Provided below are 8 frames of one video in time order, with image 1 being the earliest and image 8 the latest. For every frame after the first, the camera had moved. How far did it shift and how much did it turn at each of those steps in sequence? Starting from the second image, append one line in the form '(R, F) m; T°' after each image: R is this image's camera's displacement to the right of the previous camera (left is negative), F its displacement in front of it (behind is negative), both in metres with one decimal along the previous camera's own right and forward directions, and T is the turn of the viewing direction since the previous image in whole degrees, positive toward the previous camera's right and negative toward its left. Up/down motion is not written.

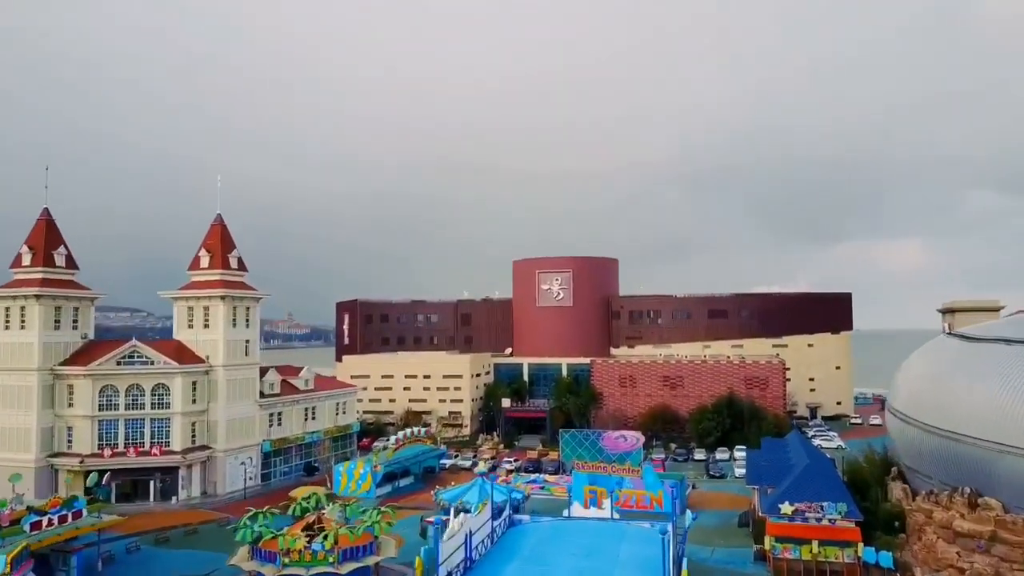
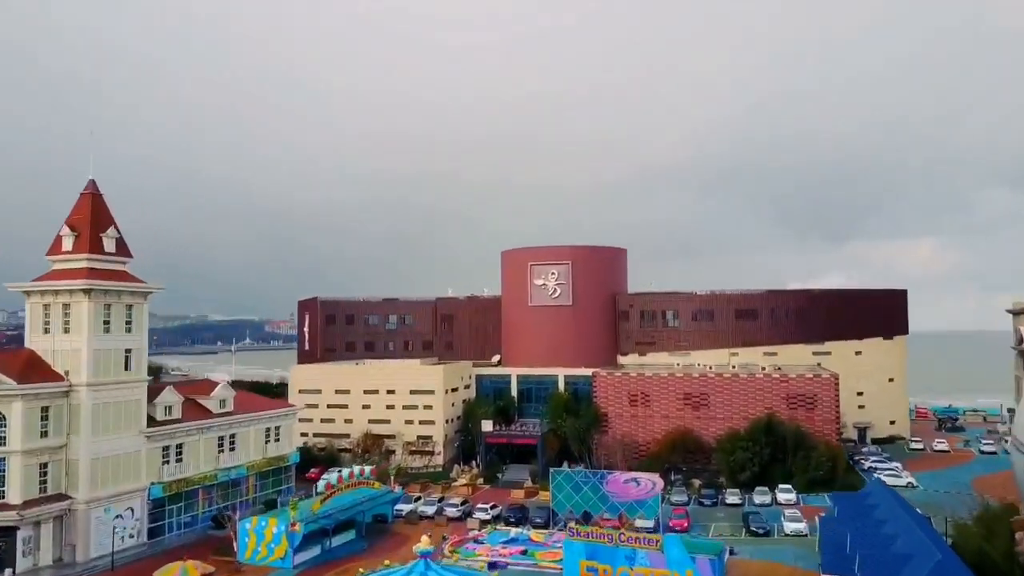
(+1.3, +10.8) m; -1°
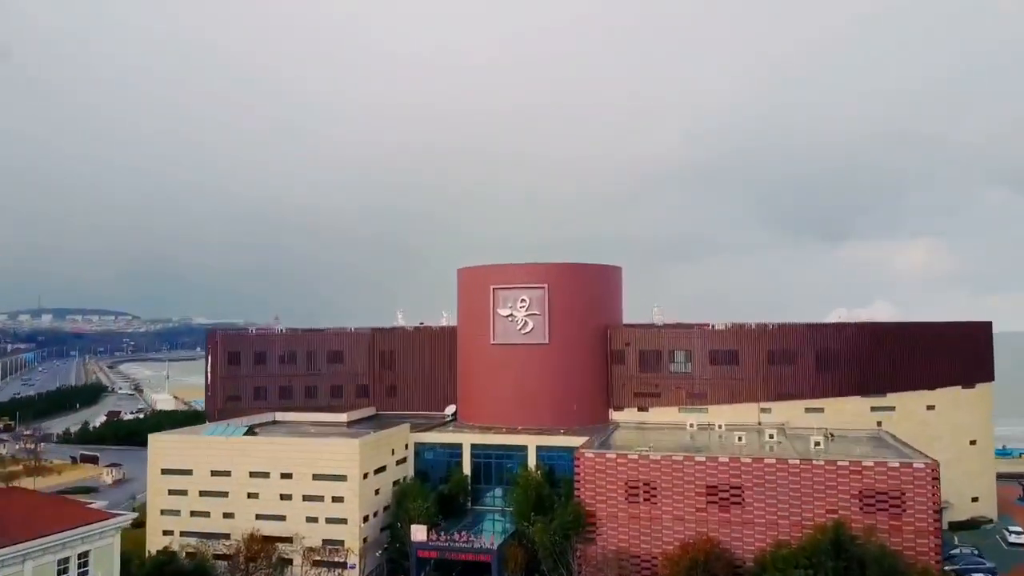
(+1.8, +13.7) m; 0°
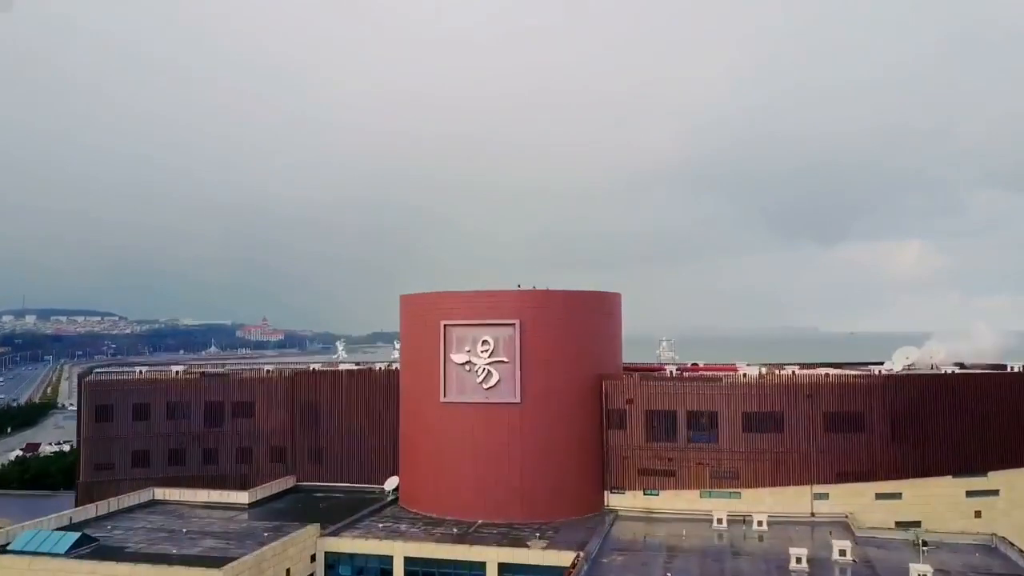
(+1.3, +11.1) m; 0°
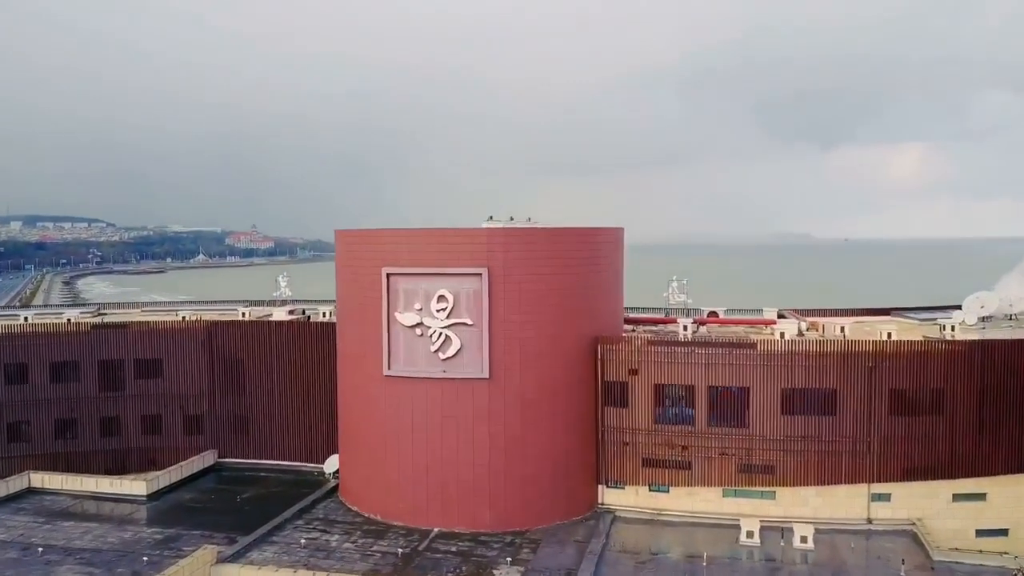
(+0.8, +7.5) m; 0°
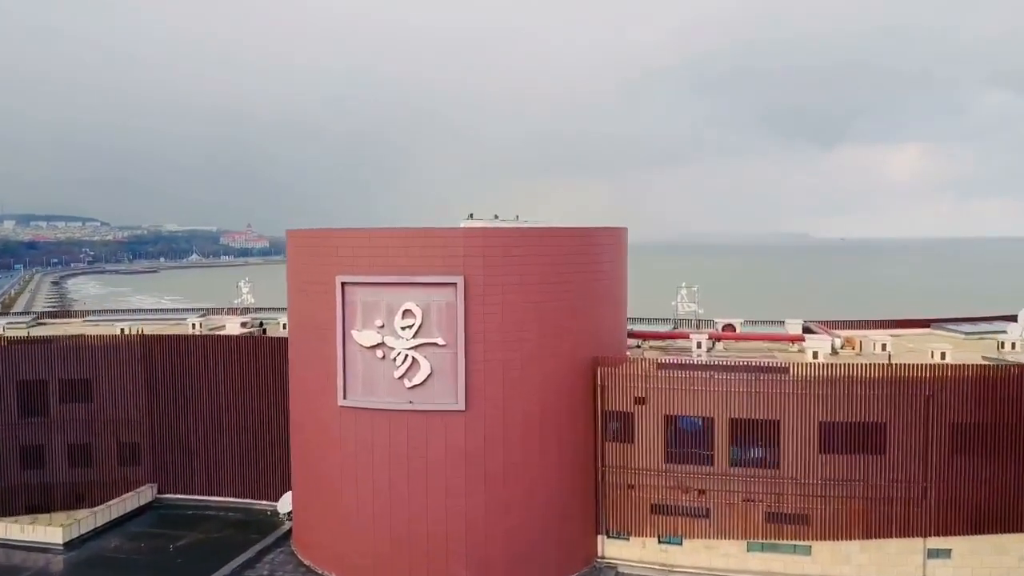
(+0.4, +3.8) m; 0°
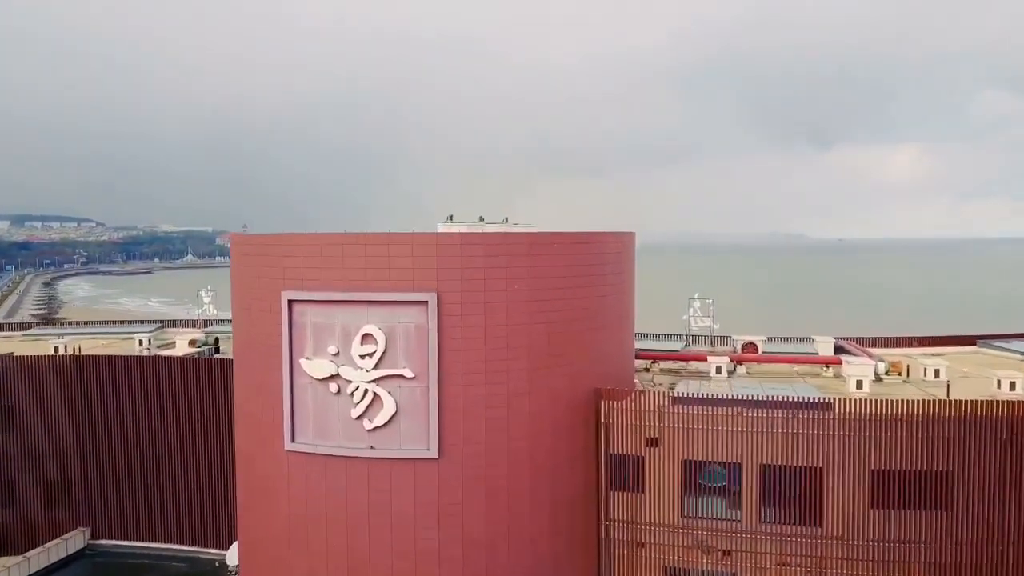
(+0.2, +3.2) m; 0°
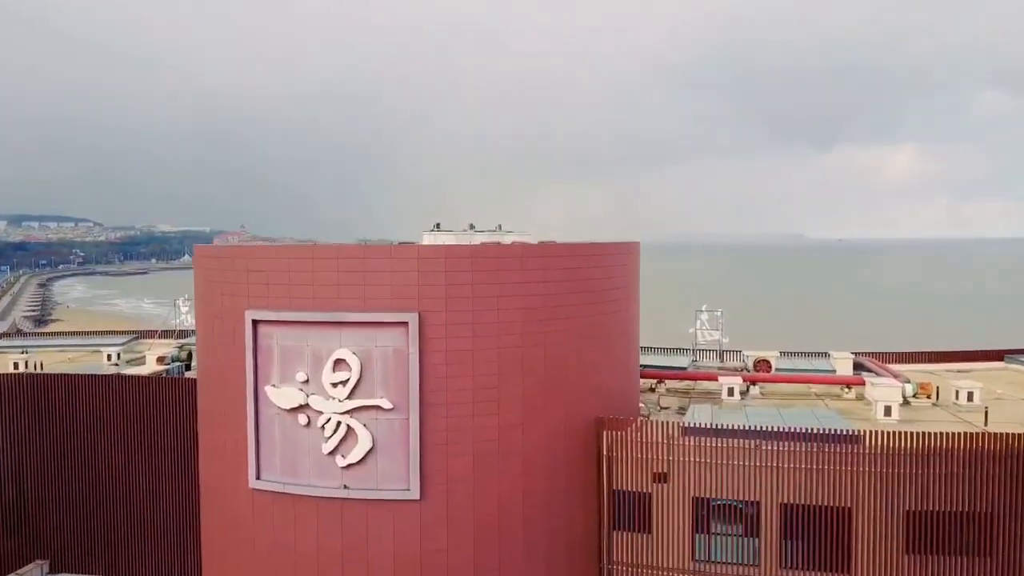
(+0.1, +1.6) m; 0°
